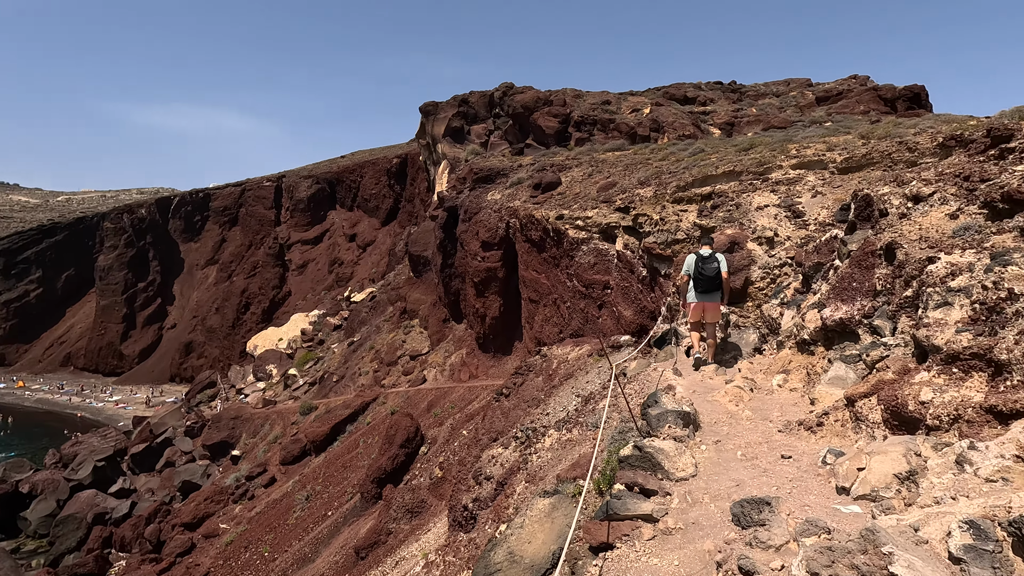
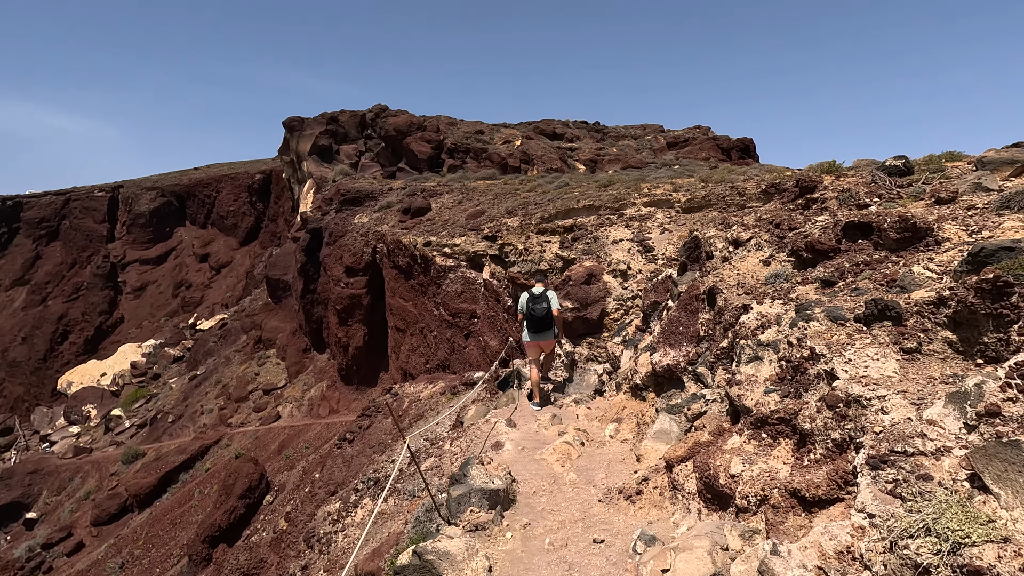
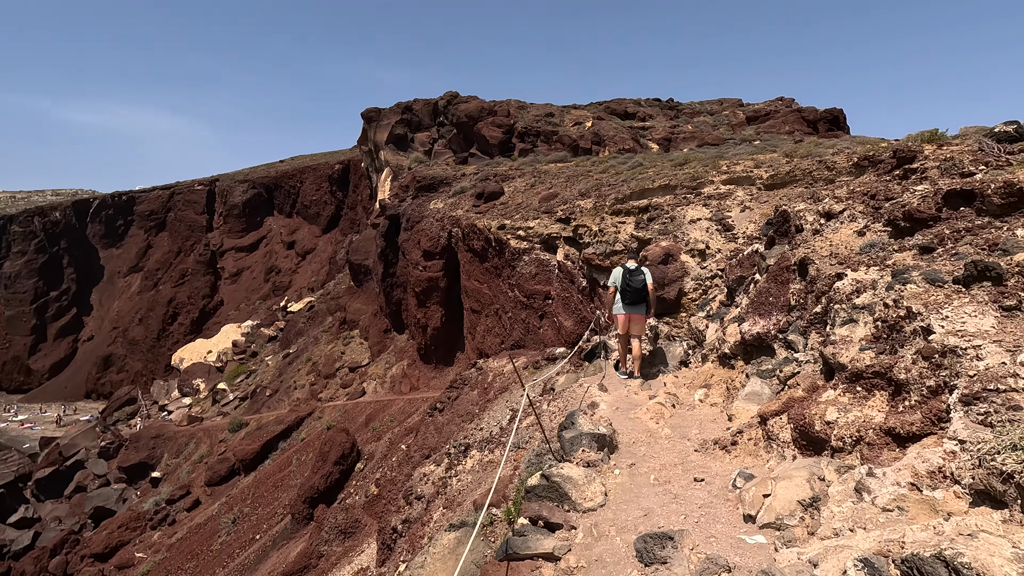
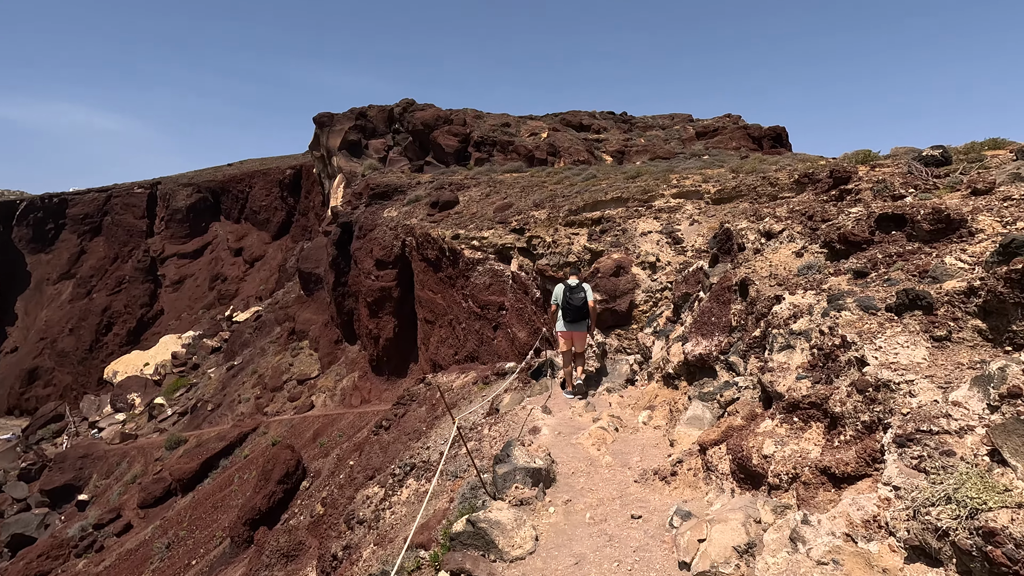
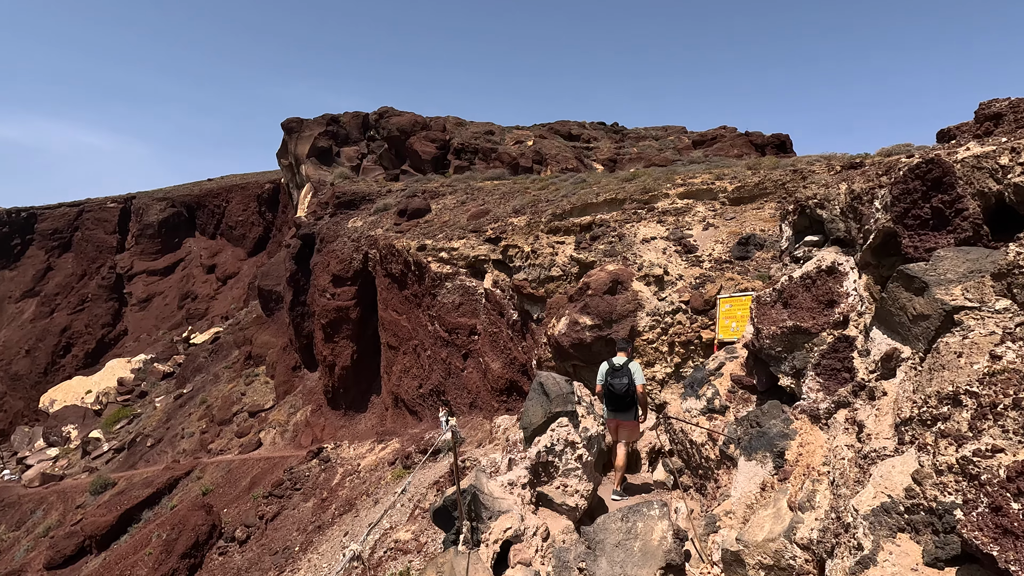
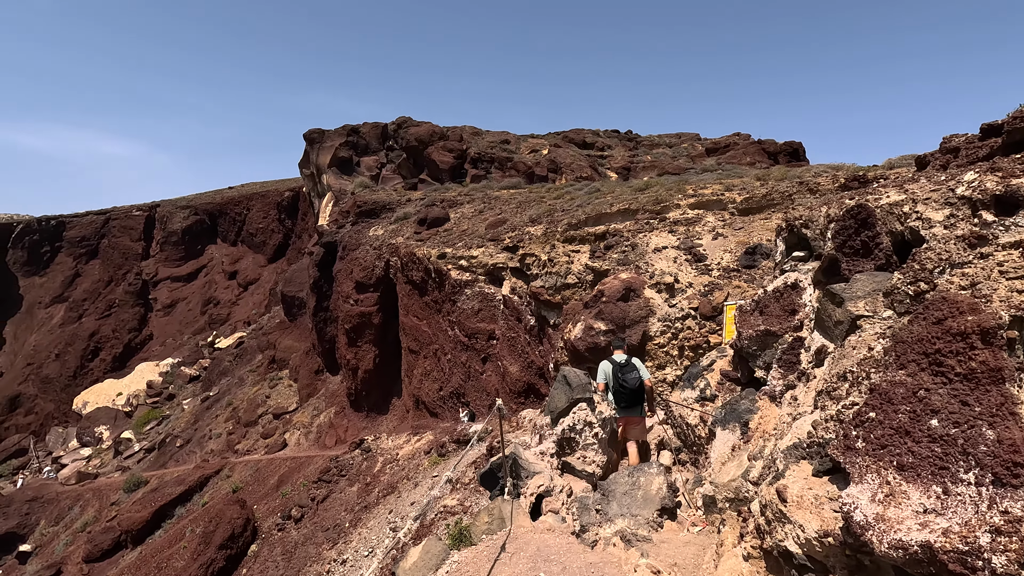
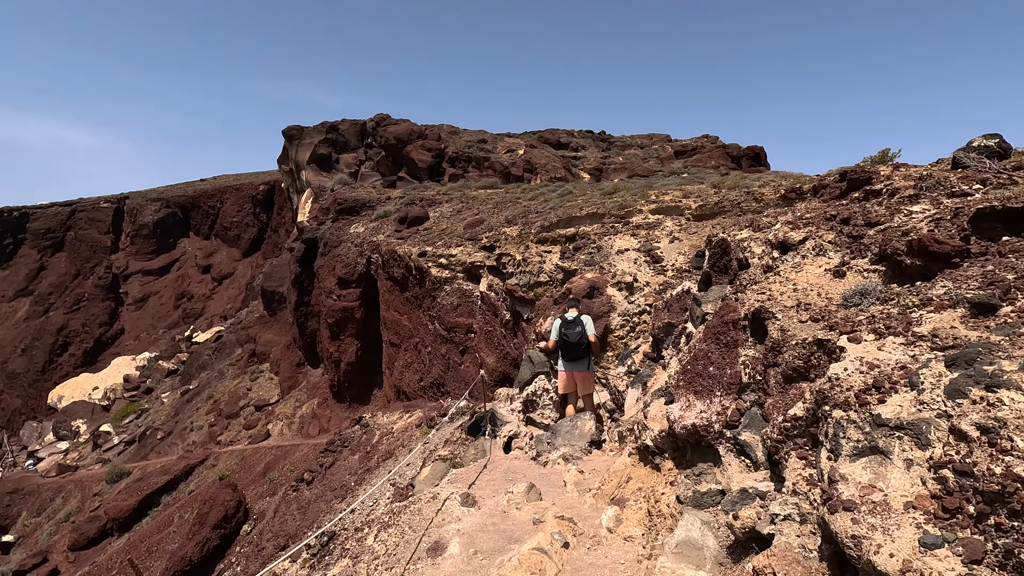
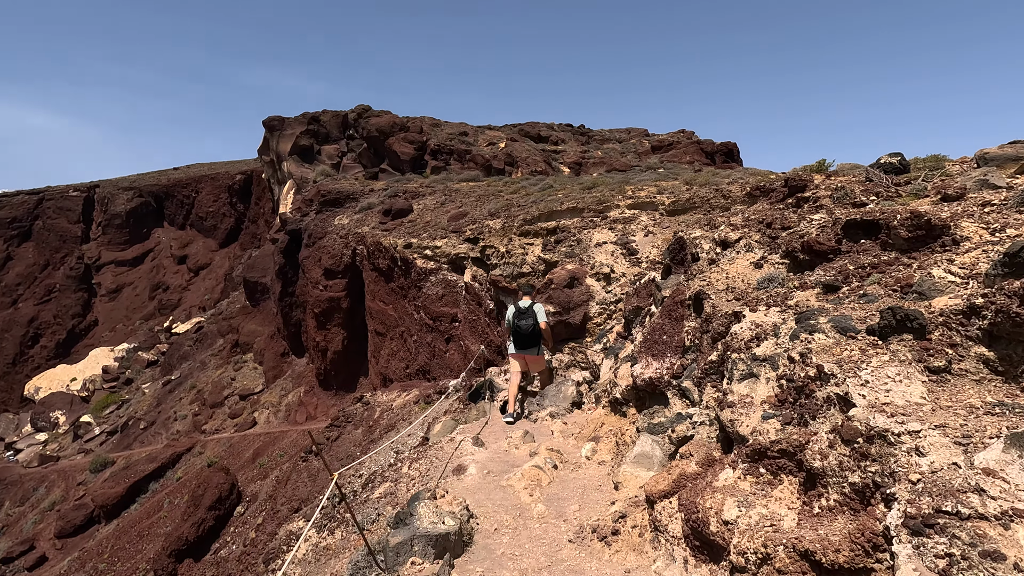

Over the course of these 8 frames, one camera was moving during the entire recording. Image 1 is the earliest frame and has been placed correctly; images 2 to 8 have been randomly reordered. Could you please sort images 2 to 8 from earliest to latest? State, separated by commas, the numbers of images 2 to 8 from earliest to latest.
3, 4, 2, 8, 7, 6, 5
